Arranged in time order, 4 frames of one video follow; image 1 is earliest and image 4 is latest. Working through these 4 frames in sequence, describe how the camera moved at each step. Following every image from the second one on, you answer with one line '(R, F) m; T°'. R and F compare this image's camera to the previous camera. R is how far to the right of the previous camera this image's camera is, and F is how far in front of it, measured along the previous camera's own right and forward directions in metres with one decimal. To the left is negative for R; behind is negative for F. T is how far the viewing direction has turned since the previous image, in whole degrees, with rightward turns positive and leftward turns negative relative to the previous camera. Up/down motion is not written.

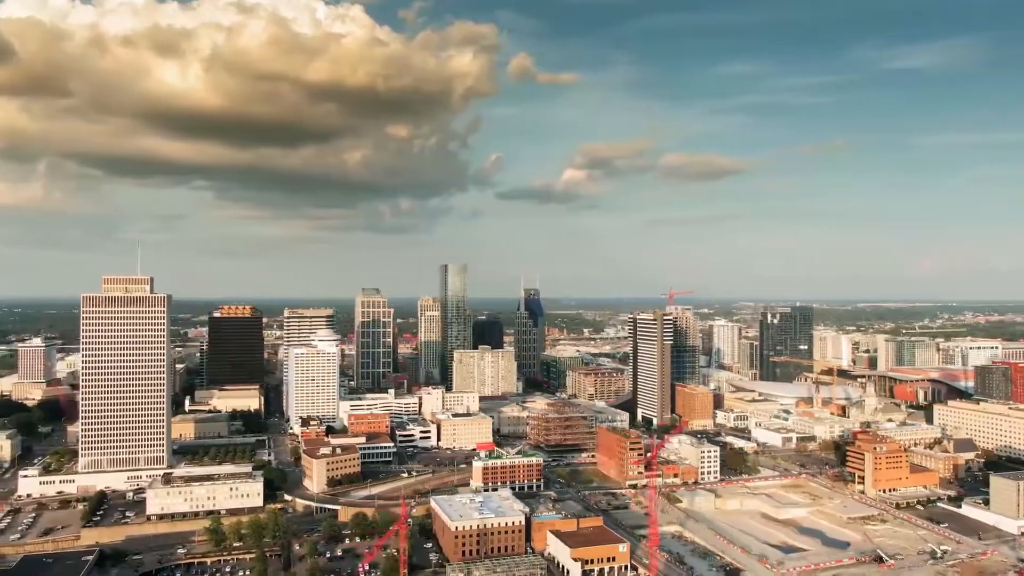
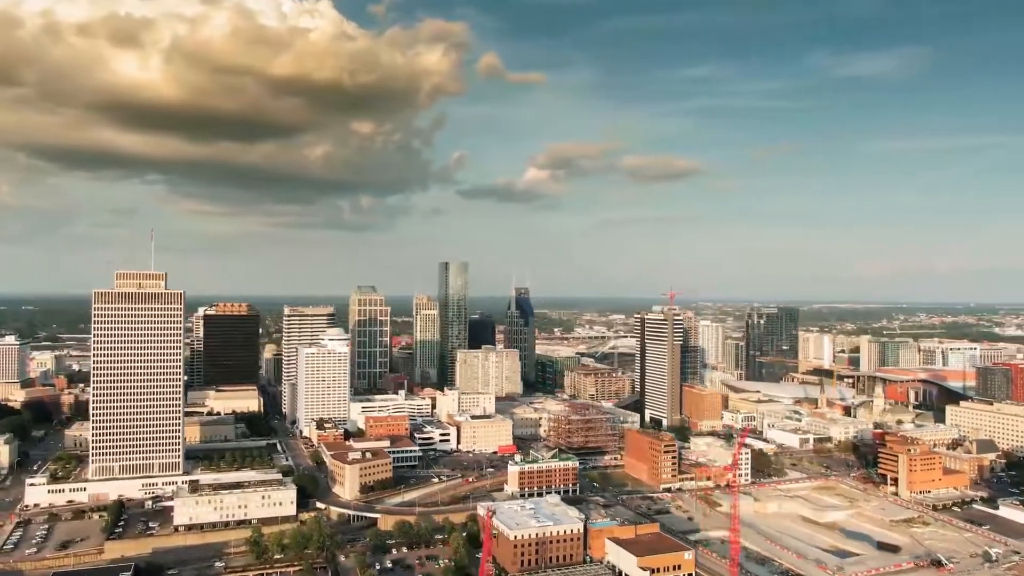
(-3.7, +1.3) m; +3°
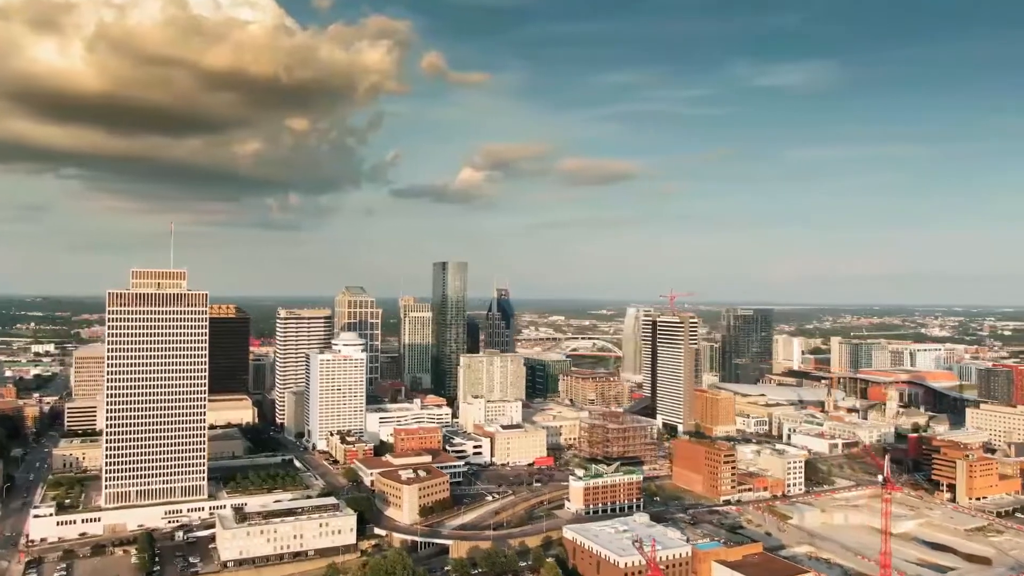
(-5.7, +2.9) m; +5°
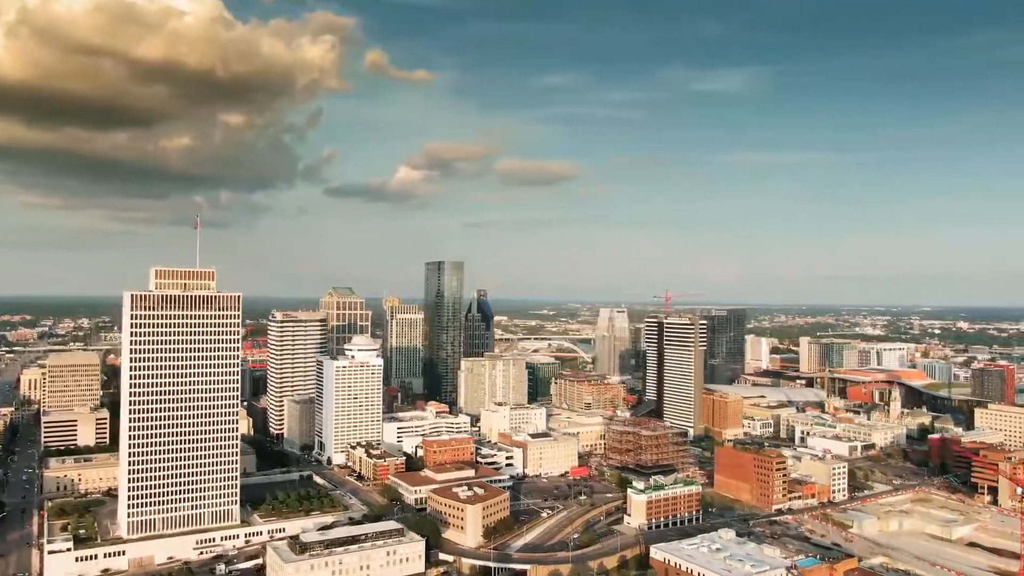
(-5.0, +2.4) m; +5°
